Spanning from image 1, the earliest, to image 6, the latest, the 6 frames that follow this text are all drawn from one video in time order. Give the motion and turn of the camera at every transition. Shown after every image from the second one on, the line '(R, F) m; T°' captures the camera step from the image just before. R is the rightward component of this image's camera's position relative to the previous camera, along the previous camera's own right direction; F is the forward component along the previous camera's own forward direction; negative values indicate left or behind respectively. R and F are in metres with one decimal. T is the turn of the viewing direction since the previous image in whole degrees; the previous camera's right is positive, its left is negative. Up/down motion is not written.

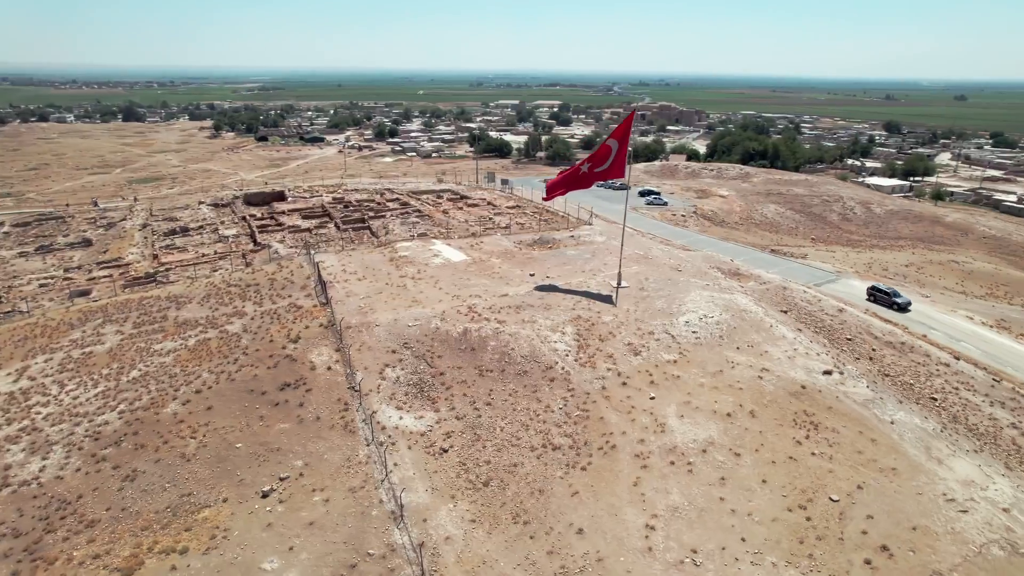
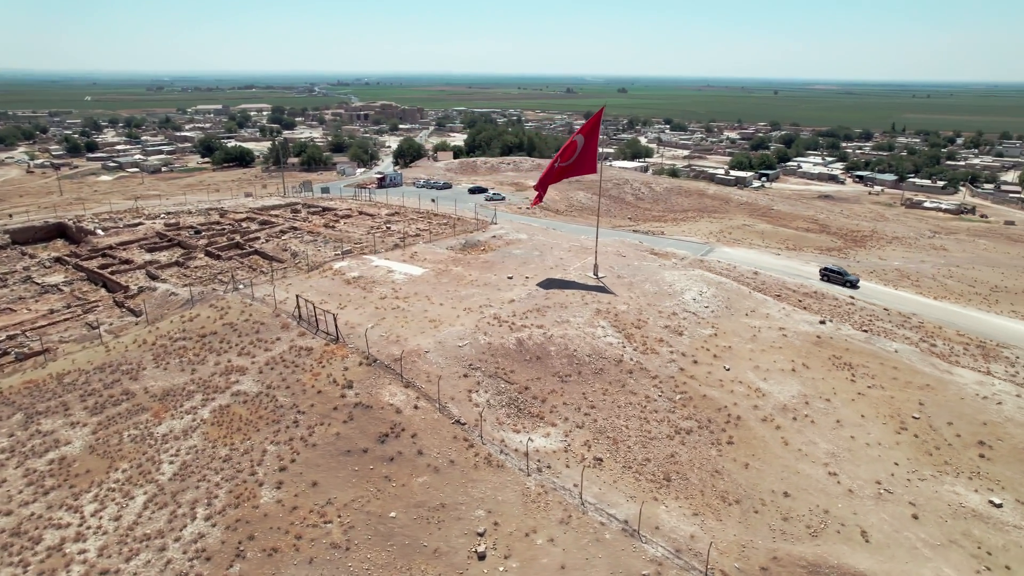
(-12.0, +3.2) m; +24°
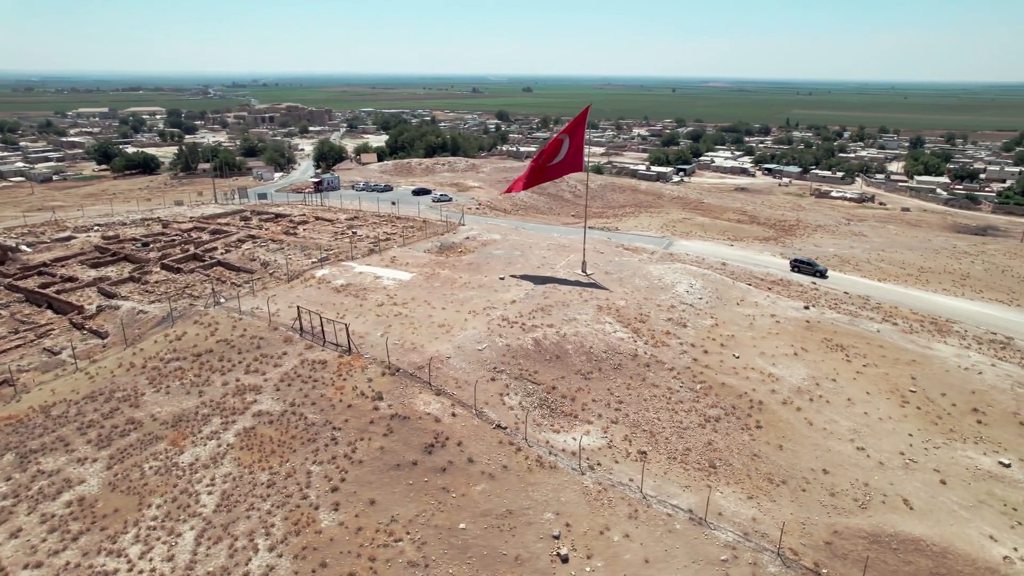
(-3.9, +0.4) m; +8°
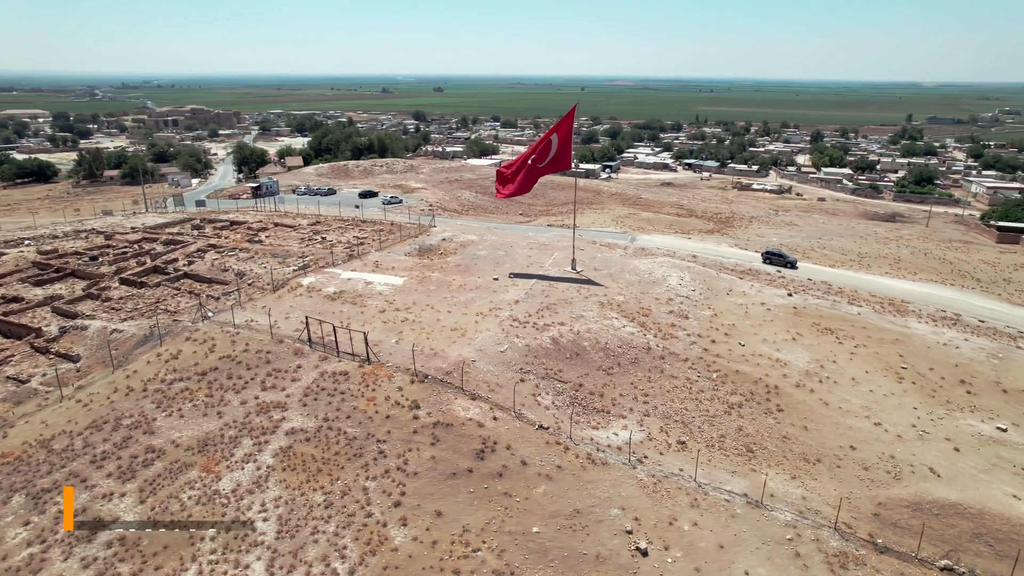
(-3.7, +0.4) m; +7°
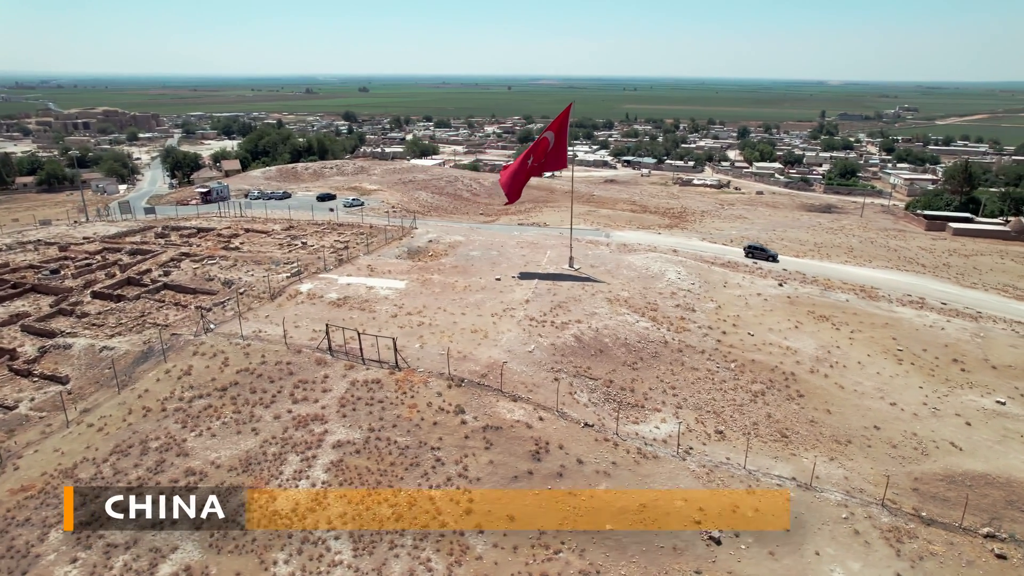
(-3.4, +0.3) m; +6°
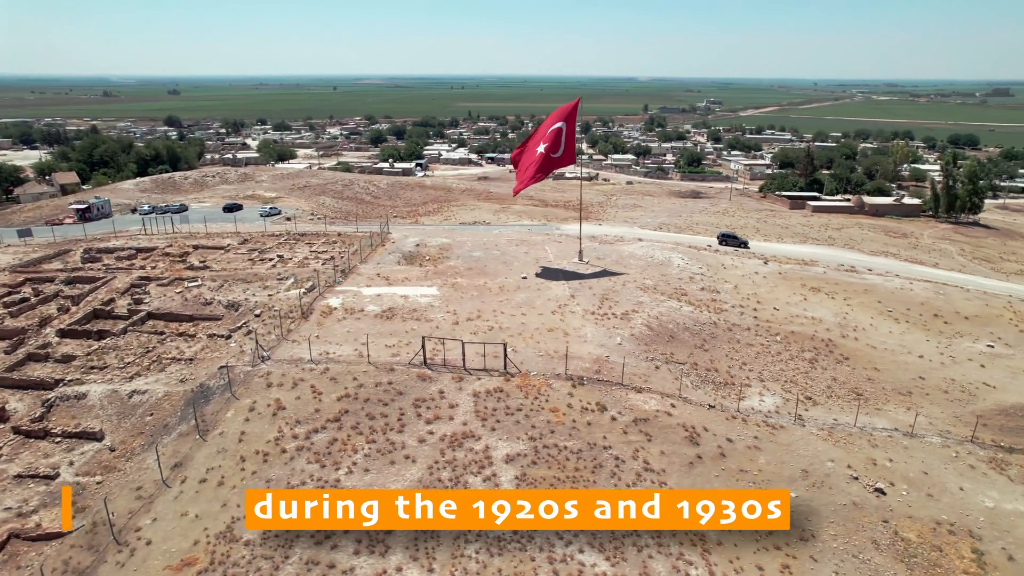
(-8.8, +1.4) m; +14°
